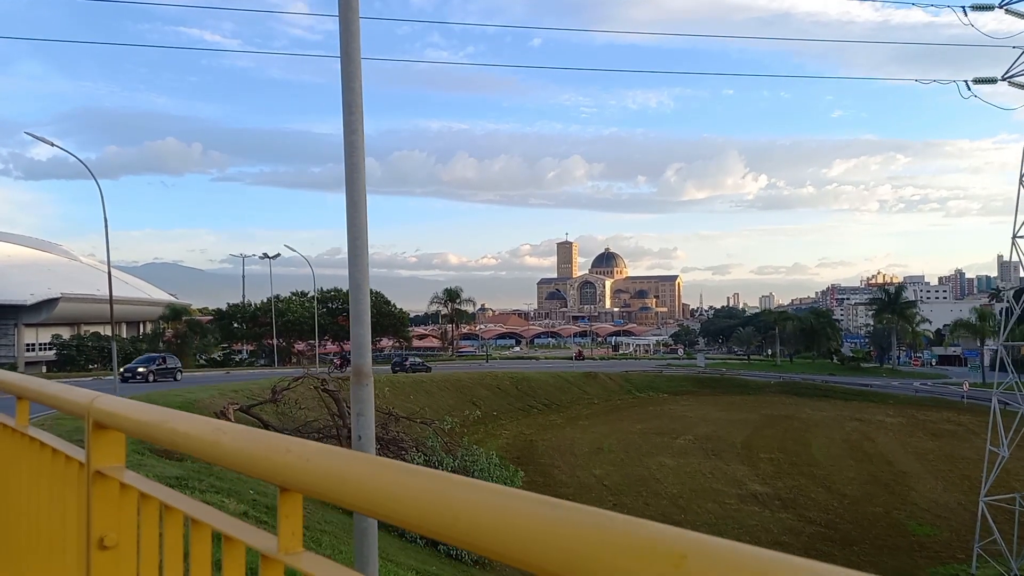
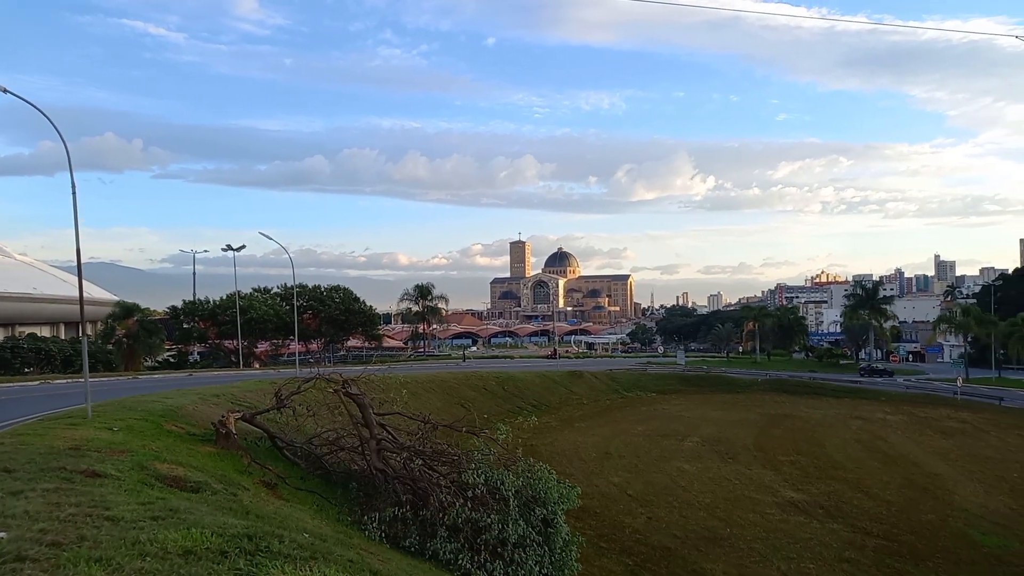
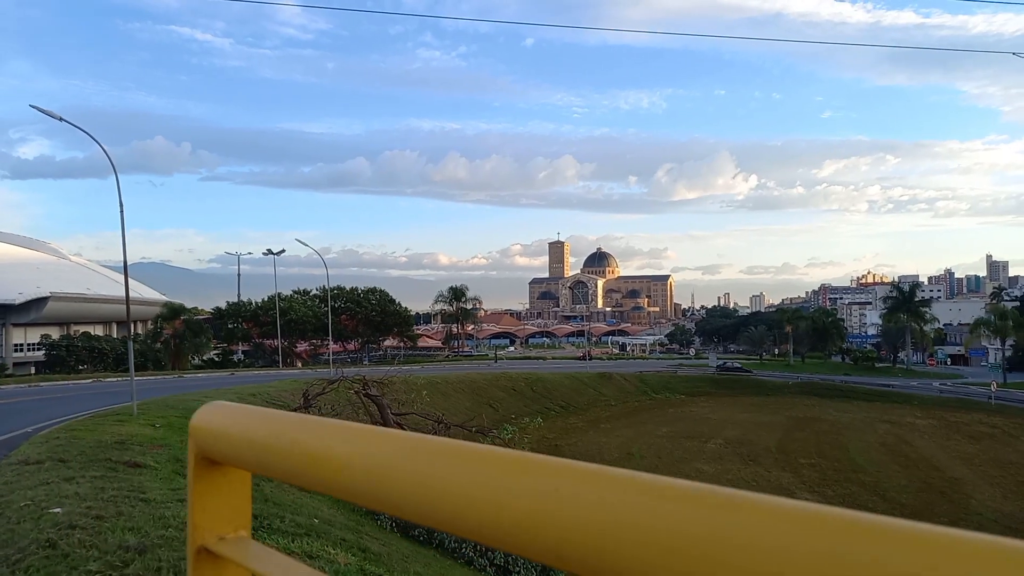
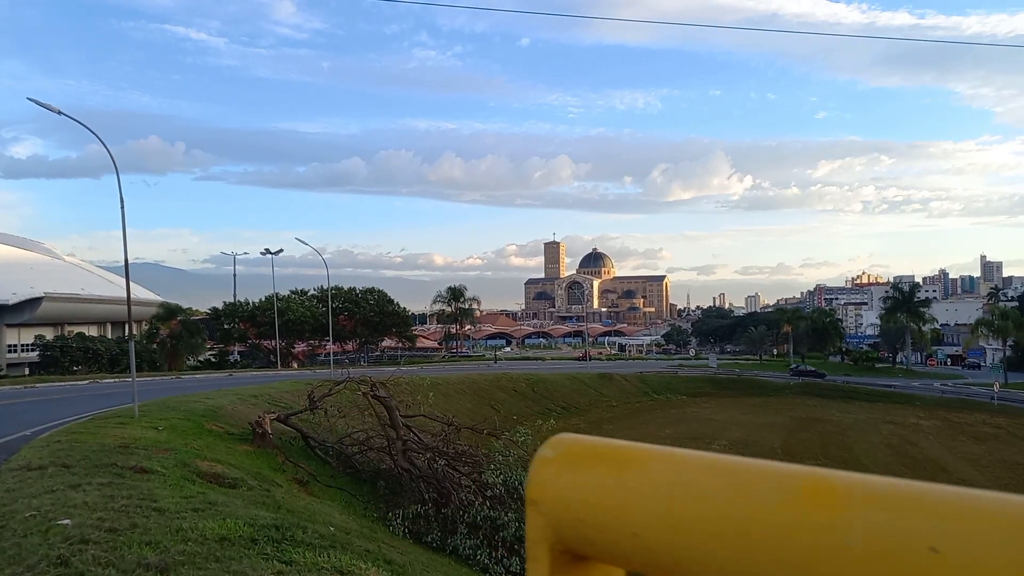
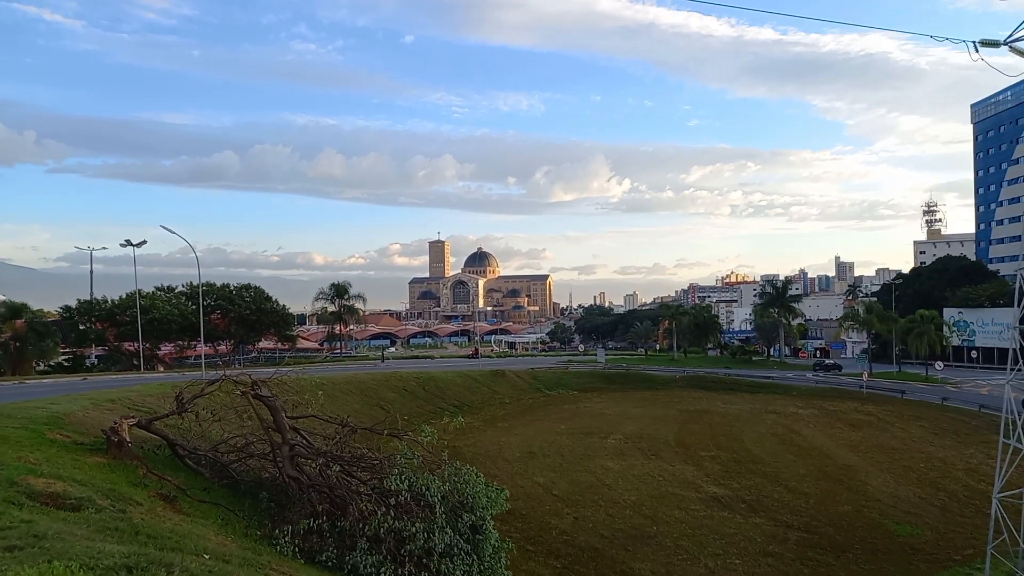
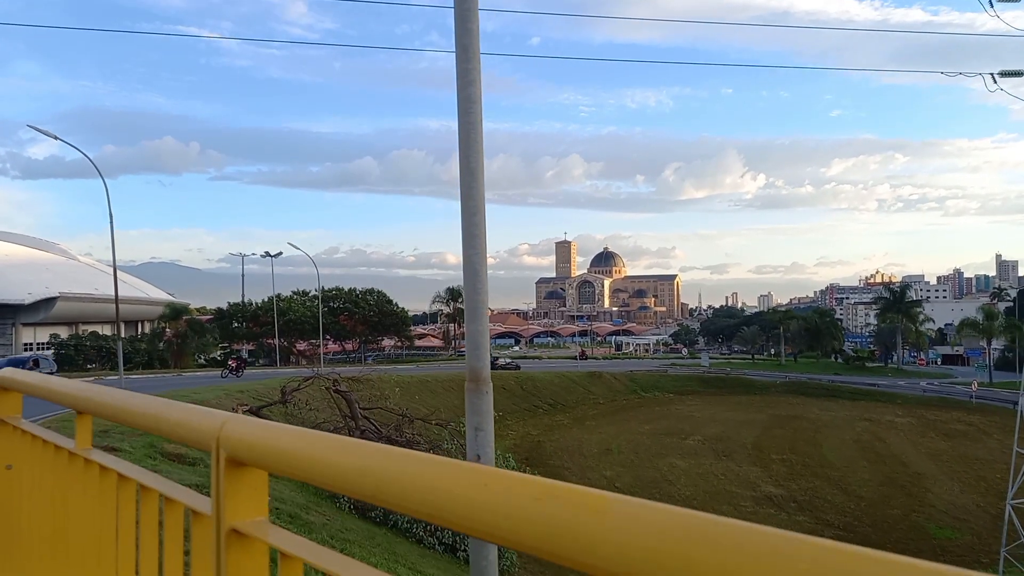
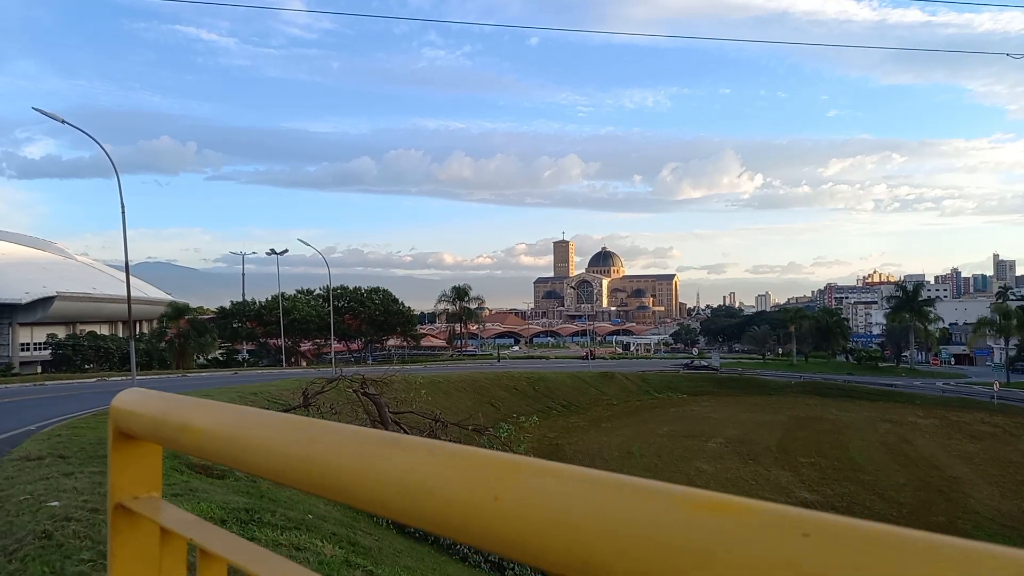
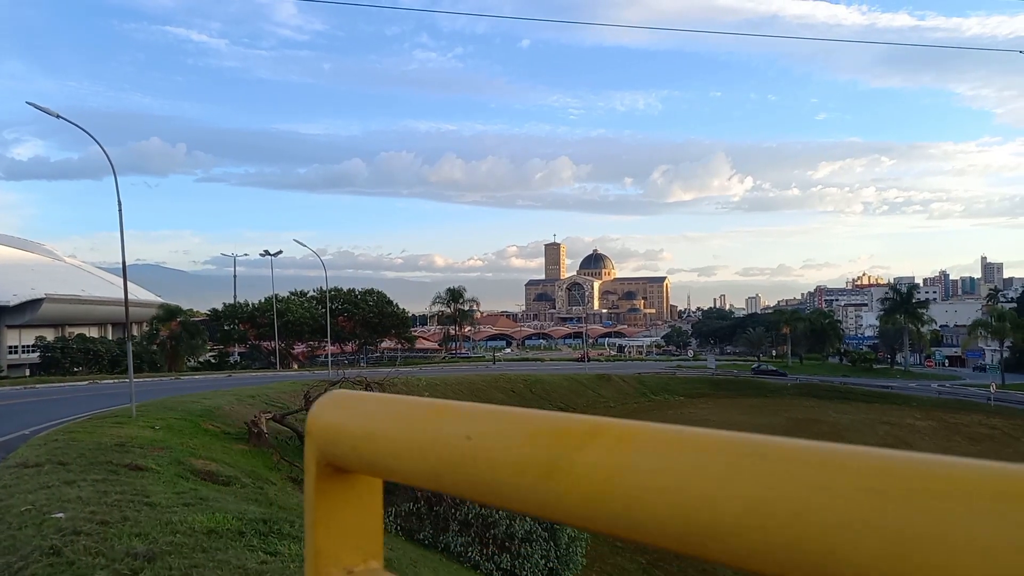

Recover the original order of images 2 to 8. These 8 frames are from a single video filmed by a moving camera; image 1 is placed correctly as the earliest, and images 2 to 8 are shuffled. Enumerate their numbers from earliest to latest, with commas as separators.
6, 7, 3, 8, 4, 2, 5
